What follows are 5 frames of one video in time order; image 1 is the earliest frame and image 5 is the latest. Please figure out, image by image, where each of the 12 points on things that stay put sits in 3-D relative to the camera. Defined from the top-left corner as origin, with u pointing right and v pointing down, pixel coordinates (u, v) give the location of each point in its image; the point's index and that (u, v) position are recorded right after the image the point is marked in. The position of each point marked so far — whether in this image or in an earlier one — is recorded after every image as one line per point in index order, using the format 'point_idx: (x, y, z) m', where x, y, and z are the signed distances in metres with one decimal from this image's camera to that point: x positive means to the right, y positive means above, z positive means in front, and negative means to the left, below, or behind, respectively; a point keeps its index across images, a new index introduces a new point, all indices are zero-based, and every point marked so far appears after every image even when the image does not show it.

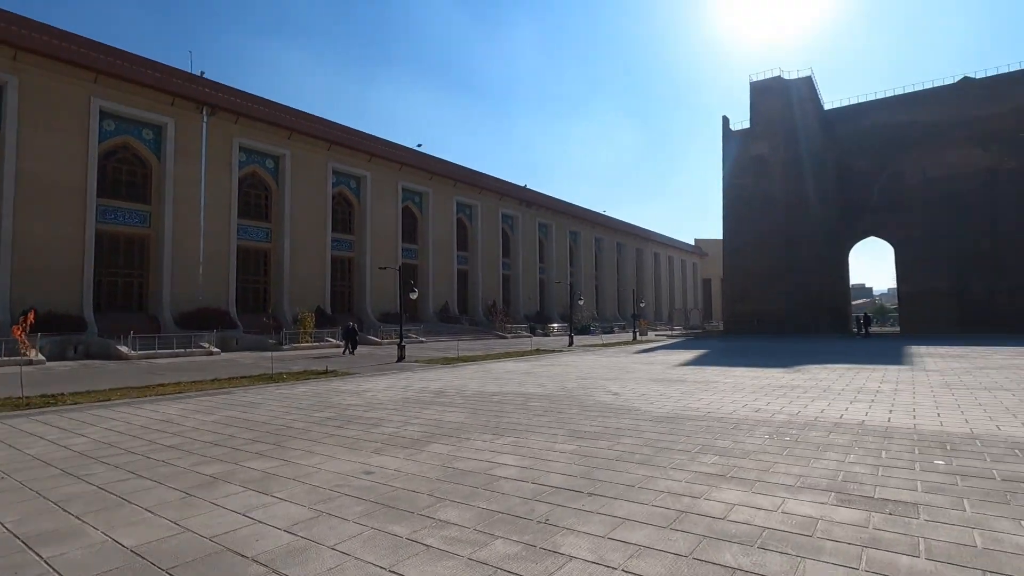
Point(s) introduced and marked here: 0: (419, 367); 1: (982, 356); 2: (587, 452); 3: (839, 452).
0: (-3.2, -2.7, +18.6) m
1: (+16.0, -2.3, +18.2) m
2: (+0.8, -1.8, +5.9) m
3: (+3.5, -1.8, +5.7) m
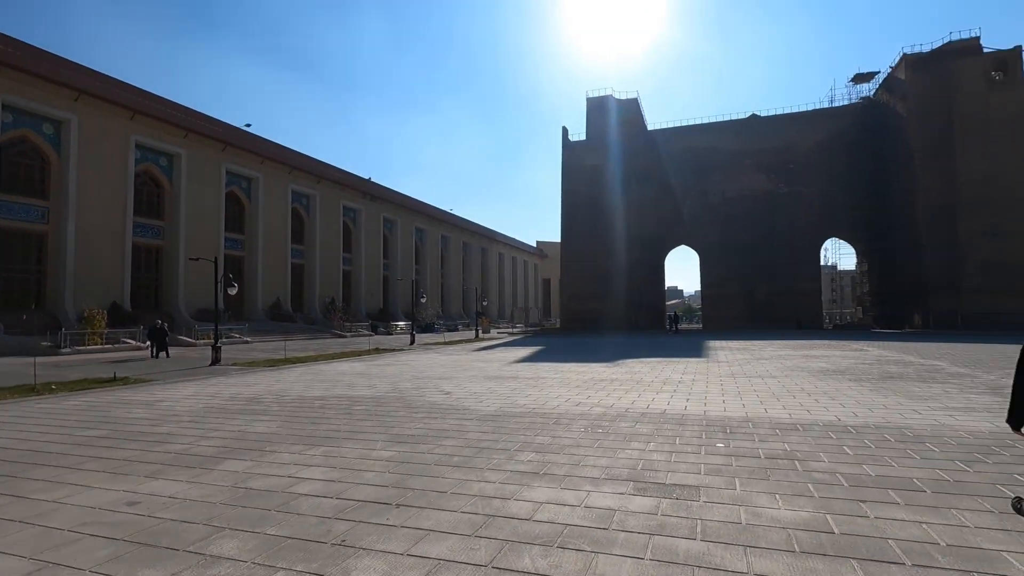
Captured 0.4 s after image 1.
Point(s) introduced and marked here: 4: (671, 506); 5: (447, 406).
0: (-8.5, -2.6, +16.7) m
1: (+10.0, -2.5, +21.7) m
2: (-1.1, -1.8, +5.6) m
3: (+1.5, -1.8, +6.2) m
4: (+1.2, -1.6, +4.0) m
5: (-1.1, -2.0, +9.2) m
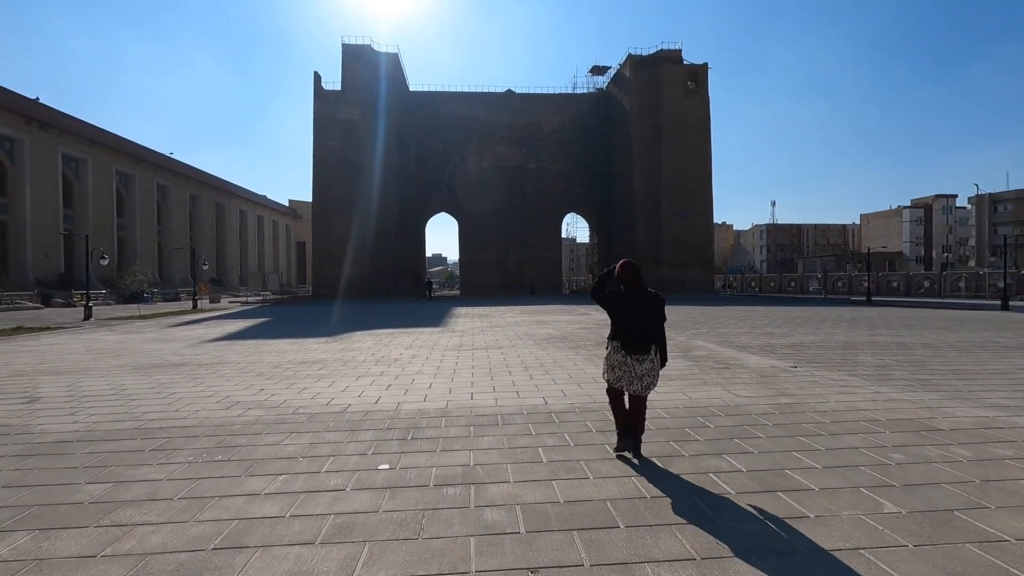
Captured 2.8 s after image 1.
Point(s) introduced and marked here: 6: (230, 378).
0: (-15.3, -1.6, +9.5) m
1: (-0.5, -1.1, +21.7) m
2: (-4.0, -1.5, +2.5) m
3: (-1.8, -1.4, +4.1) m
4: (-1.2, -1.4, +2.0) m
5: (-5.4, -1.5, +5.7) m
6: (-4.4, -1.4, +8.4) m
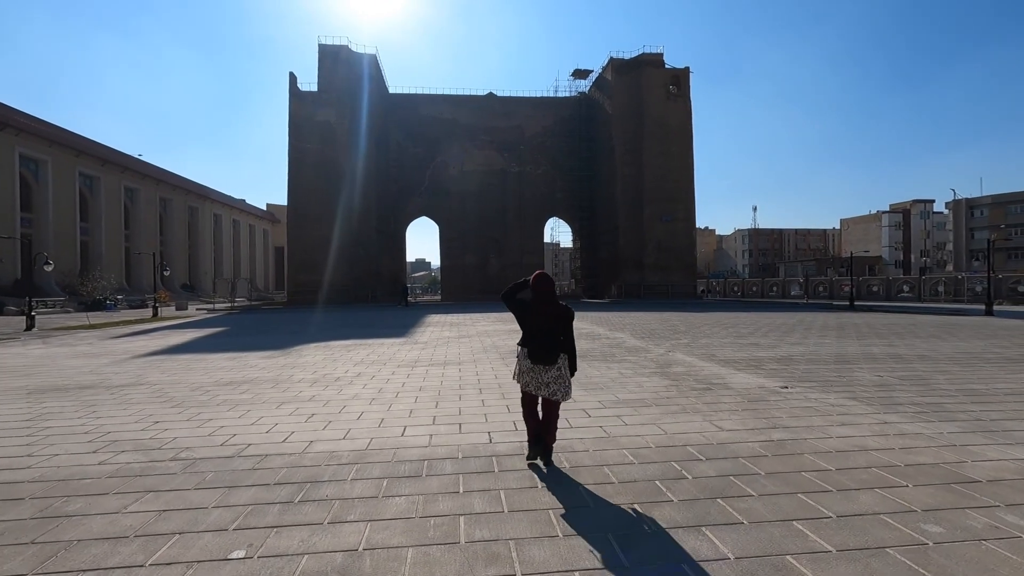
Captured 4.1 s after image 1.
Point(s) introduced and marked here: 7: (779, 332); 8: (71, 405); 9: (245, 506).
0: (-16.0, -1.8, +7.9) m
1: (-1.6, -1.4, +20.5) m
2: (-4.5, -1.6, +1.2) m
3: (-2.4, -1.5, +2.9) m
4: (-1.7, -1.5, +0.8) m
5: (-6.0, -1.6, +4.4) m
6: (-5.1, -1.6, +7.2) m
7: (+8.0, -1.3, +16.1) m
8: (-5.9, -1.6, +7.2) m
9: (-1.8, -1.5, +3.7) m
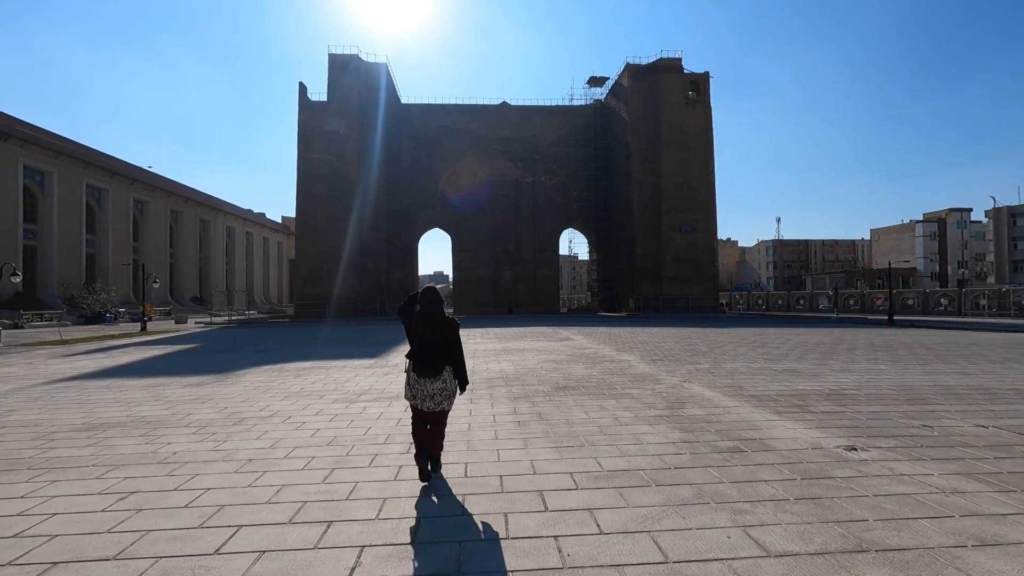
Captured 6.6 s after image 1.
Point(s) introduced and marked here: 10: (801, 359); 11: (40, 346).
0: (-16.5, -1.9, +6.3) m
1: (-1.6, -1.8, +18.4) m
2: (-5.2, -1.5, -0.8) m
3: (-3.1, -1.5, +0.8) m
4: (-2.5, -1.5, -1.3) m
5: (-6.7, -1.7, +2.5) m
6: (-5.6, -1.7, +5.1) m
7: (+7.8, -1.6, +13.6) m
8: (-6.5, -1.7, +5.2) m
9: (-2.5, -1.5, +1.6) m
10: (+6.7, -1.6, +12.3) m
11: (-17.6, -2.2, +20.5) m
